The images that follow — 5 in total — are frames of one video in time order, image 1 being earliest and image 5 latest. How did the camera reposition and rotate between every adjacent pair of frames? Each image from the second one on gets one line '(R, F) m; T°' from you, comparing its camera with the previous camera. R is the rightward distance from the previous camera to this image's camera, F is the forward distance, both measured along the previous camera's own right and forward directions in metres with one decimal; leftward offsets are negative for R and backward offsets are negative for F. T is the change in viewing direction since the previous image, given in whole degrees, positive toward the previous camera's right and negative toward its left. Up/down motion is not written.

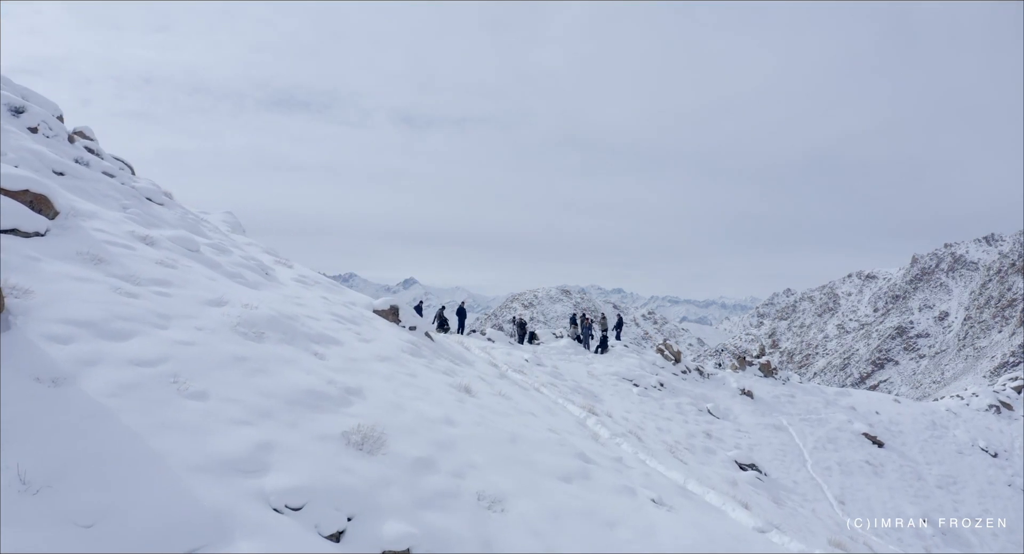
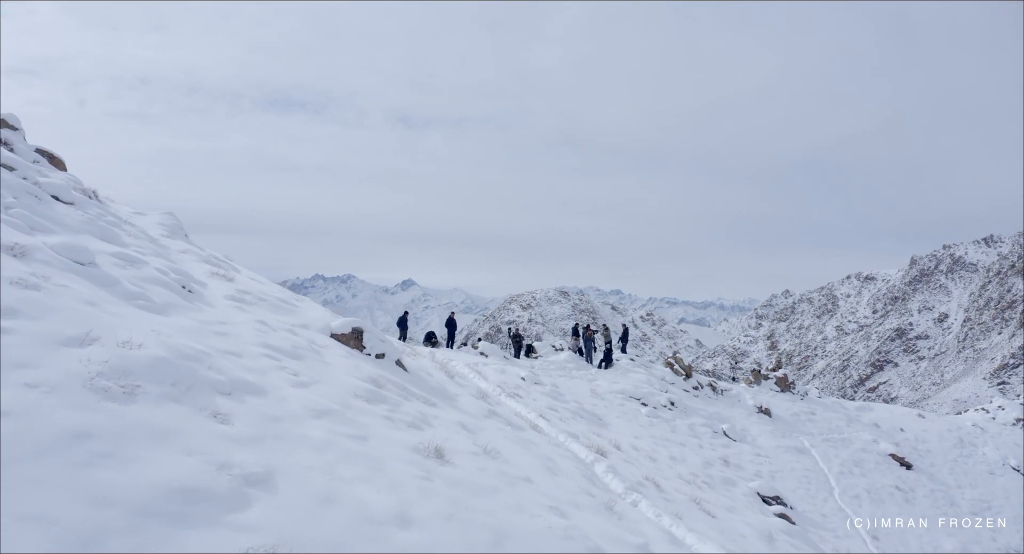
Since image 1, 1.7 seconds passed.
(+0.2, +2.5) m; 0°
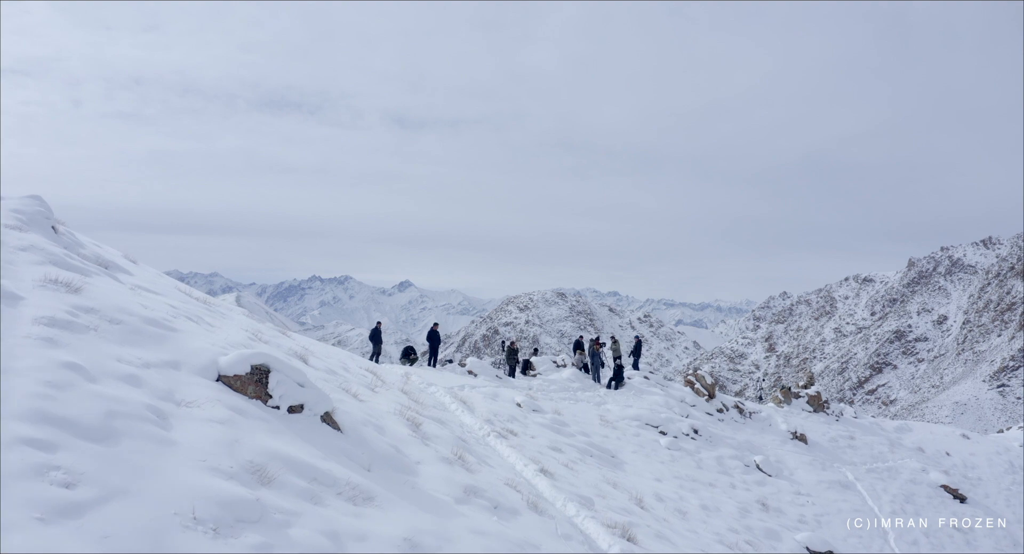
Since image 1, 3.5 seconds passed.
(+0.1, +3.8) m; 0°
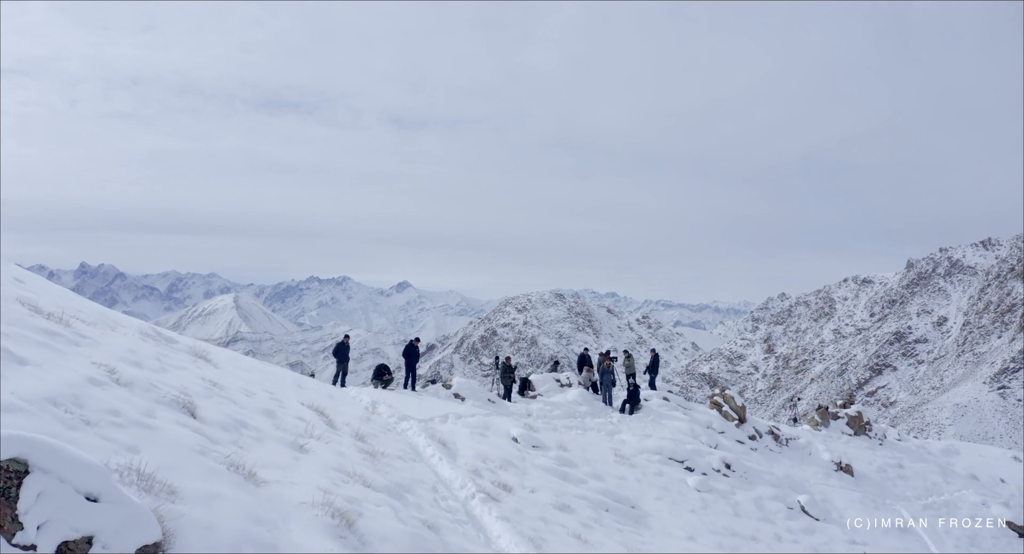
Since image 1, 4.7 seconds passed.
(+0.1, +3.4) m; 0°
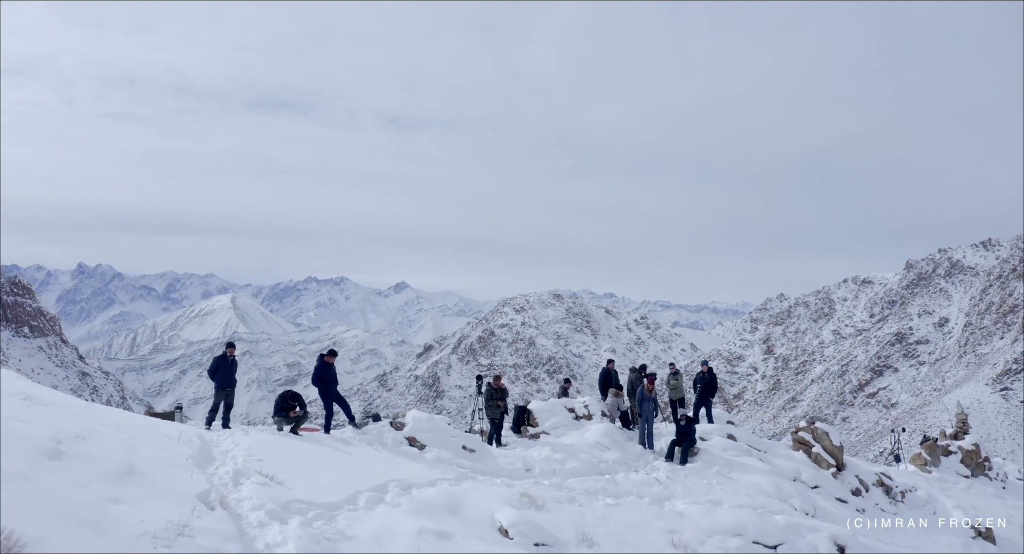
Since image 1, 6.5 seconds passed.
(+0.2, +6.2) m; 0°
